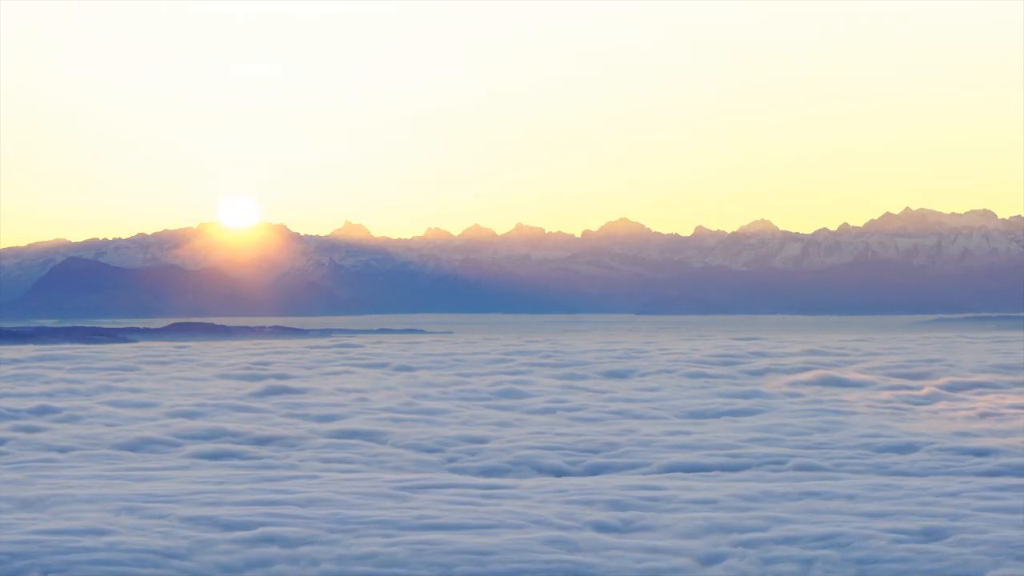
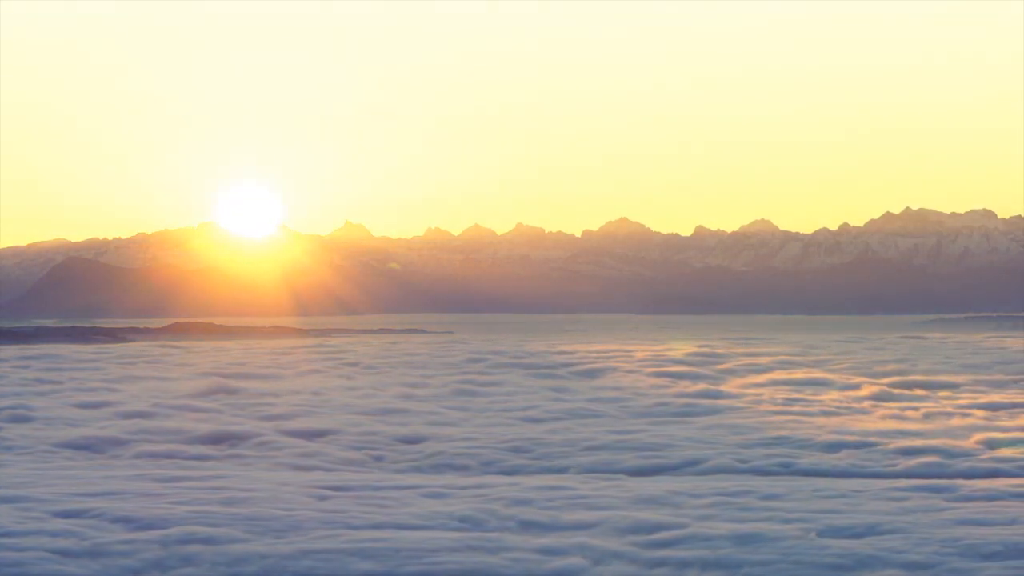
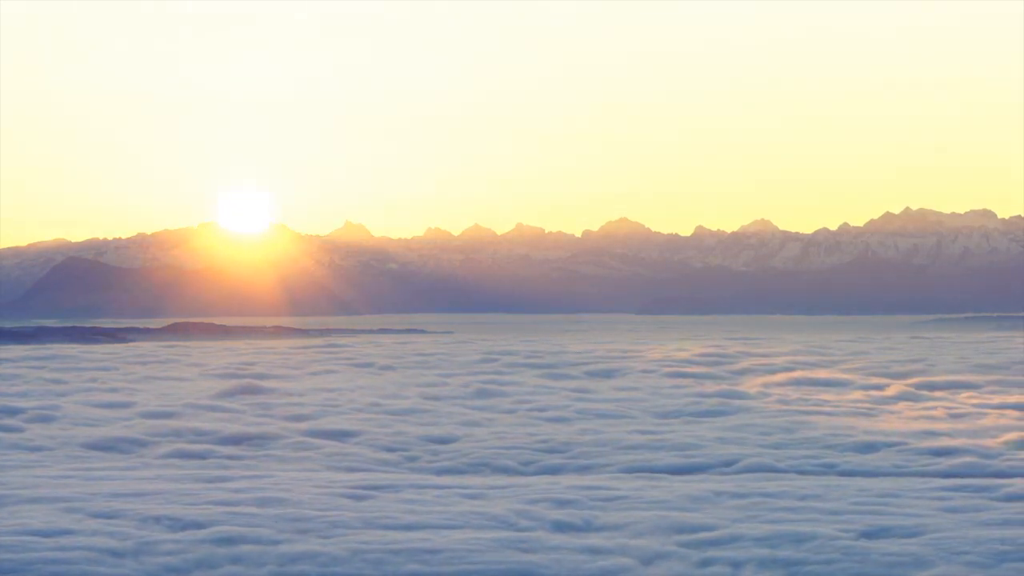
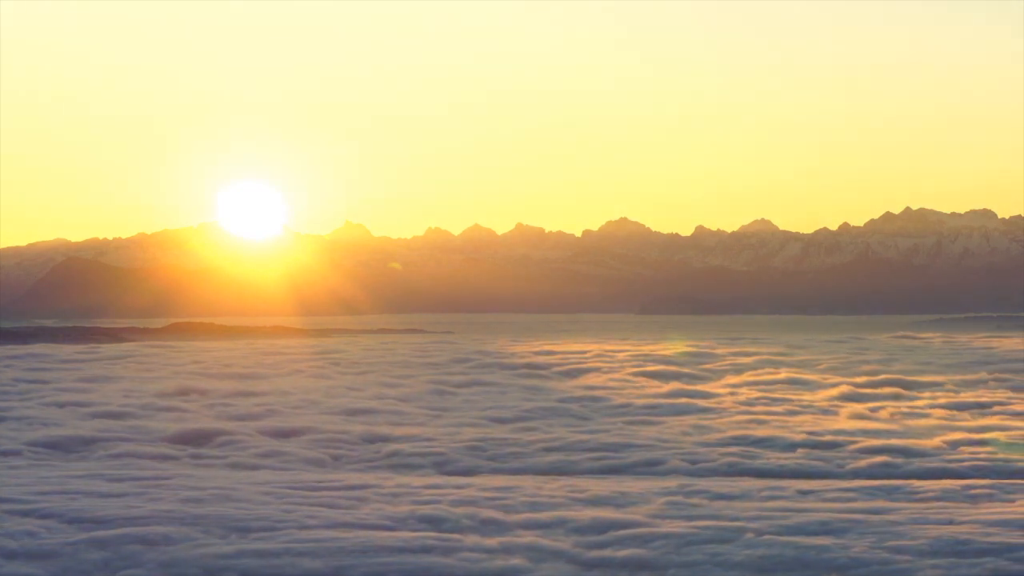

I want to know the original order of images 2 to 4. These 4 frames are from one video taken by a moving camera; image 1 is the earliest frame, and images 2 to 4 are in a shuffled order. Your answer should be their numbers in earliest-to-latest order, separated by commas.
3, 2, 4
